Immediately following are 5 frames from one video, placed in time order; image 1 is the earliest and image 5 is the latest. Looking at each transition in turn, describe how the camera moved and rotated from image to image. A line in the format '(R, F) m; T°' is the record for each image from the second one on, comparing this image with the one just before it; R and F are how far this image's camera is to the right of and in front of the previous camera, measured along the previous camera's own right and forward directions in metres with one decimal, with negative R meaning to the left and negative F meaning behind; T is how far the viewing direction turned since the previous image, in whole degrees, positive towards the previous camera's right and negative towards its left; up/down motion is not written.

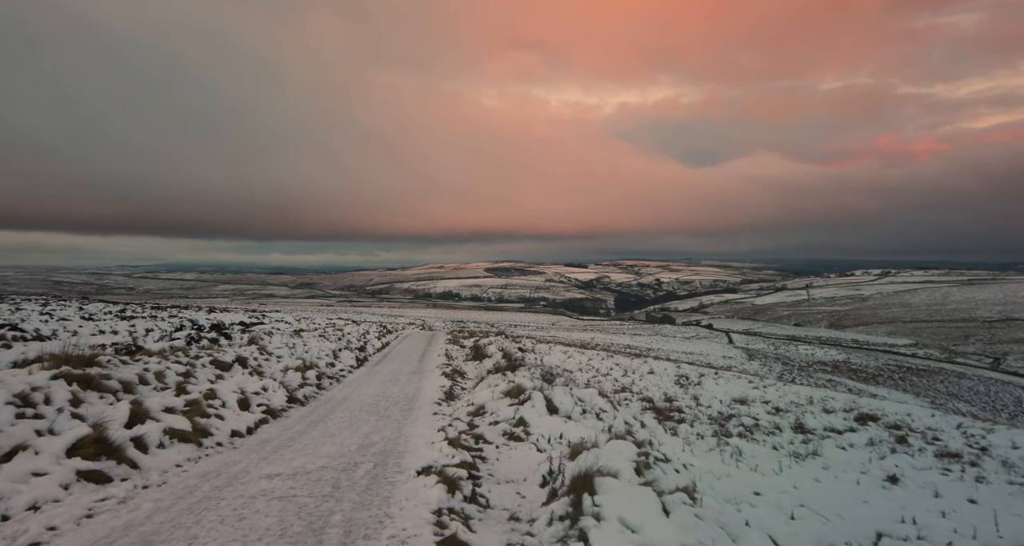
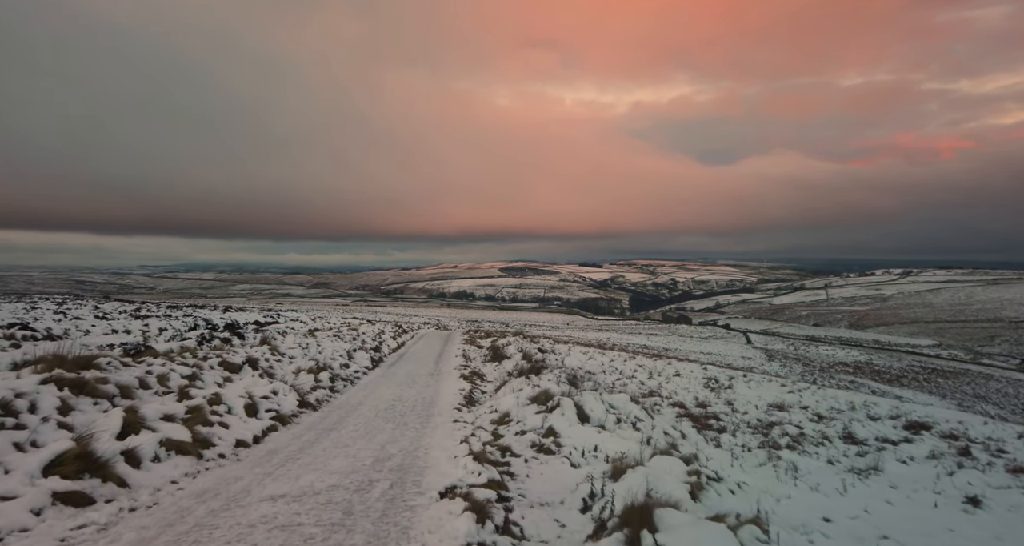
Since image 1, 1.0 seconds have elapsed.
(-0.3, +1.0) m; -2°
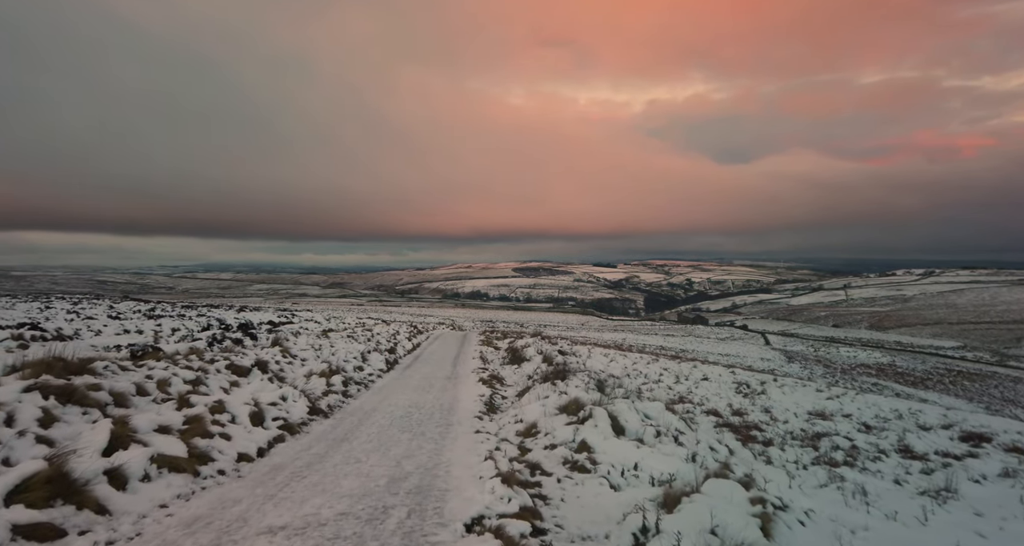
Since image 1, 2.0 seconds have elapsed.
(-0.3, +1.0) m; -2°
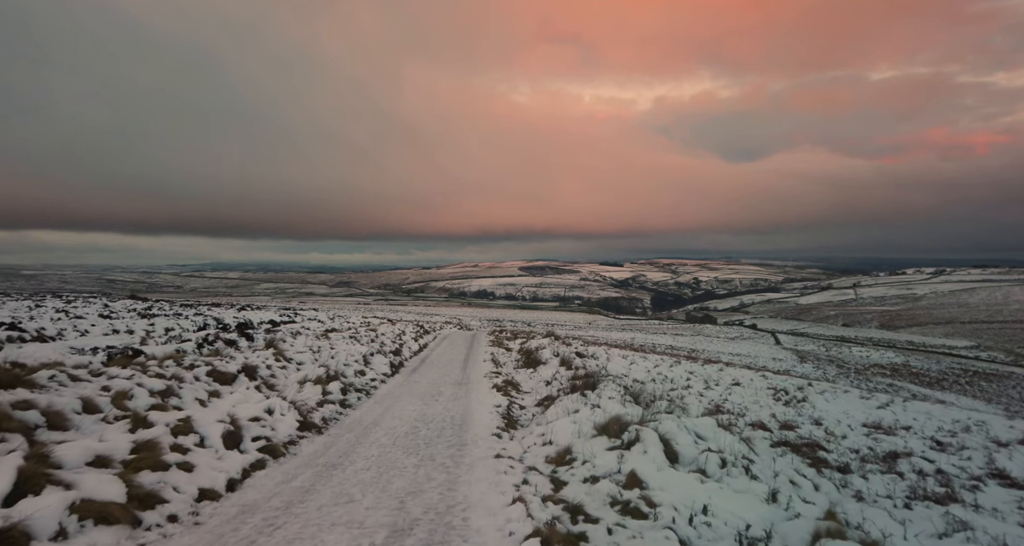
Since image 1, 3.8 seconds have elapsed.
(-0.4, +1.8) m; -1°
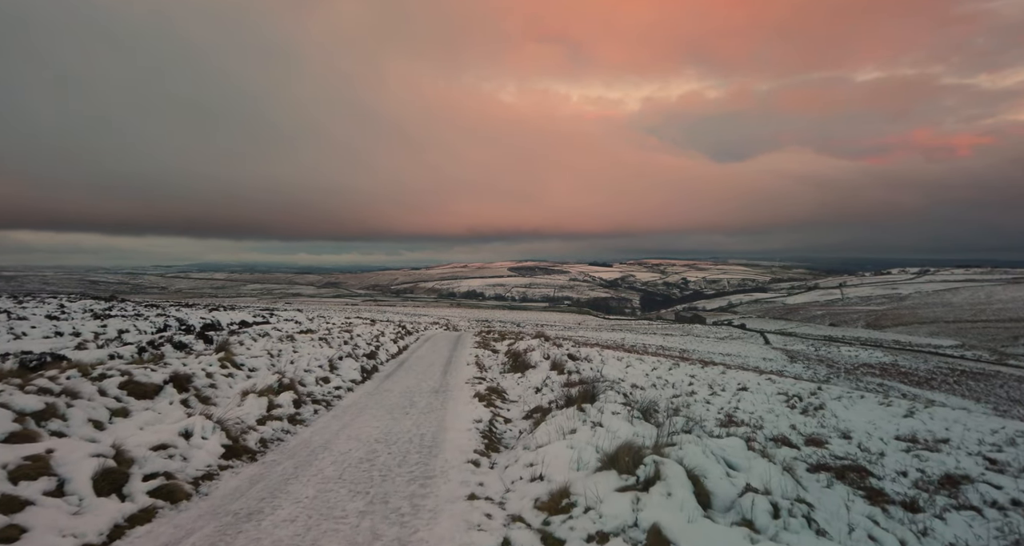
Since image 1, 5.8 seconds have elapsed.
(+0.2, +2.0) m; +1°
